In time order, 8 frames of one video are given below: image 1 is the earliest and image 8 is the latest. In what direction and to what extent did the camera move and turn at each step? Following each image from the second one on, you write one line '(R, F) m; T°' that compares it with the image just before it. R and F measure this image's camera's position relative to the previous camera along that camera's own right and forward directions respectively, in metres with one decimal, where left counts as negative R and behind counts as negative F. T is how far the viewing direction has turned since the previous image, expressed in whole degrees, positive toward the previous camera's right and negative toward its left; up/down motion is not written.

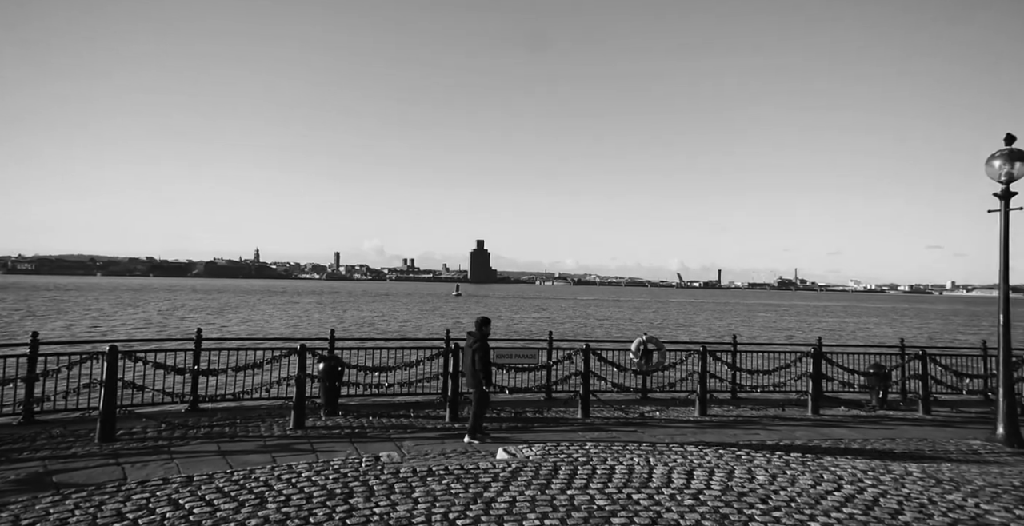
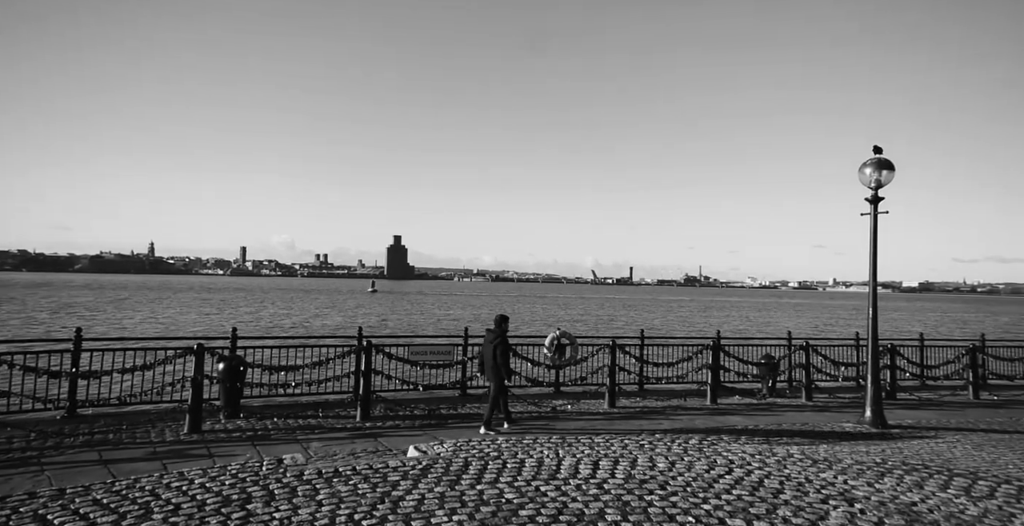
(+1.0, -1.1) m; +6°
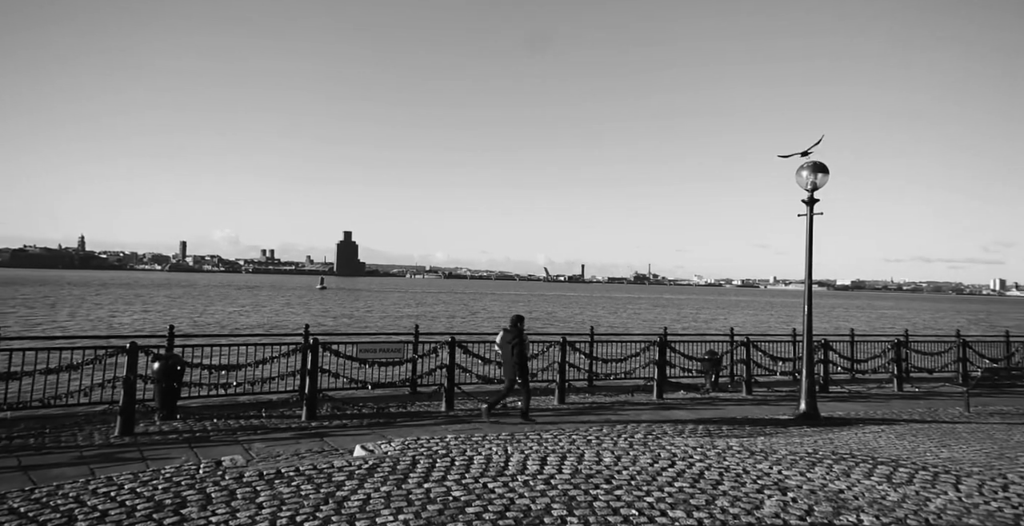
(+0.6, -0.2) m; +4°
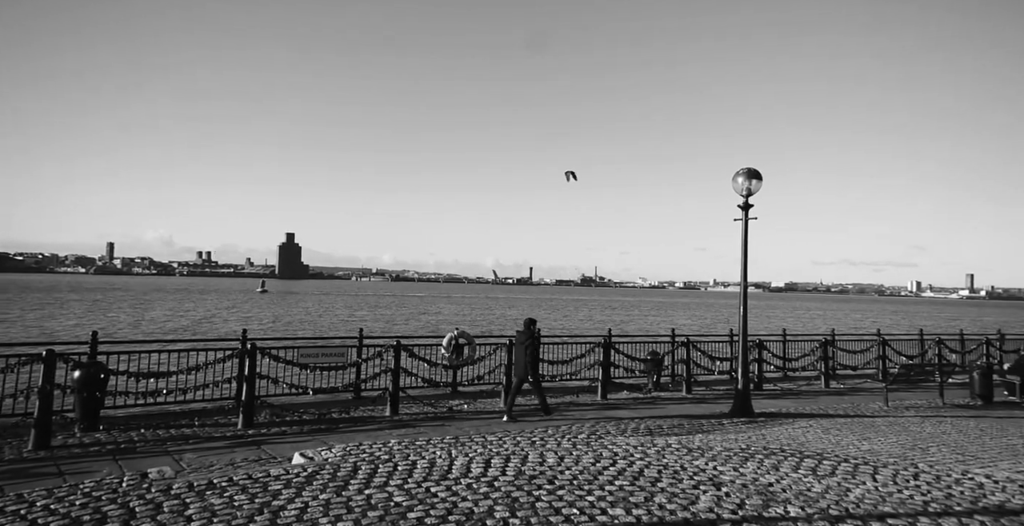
(+0.6, +0.3) m; +4°
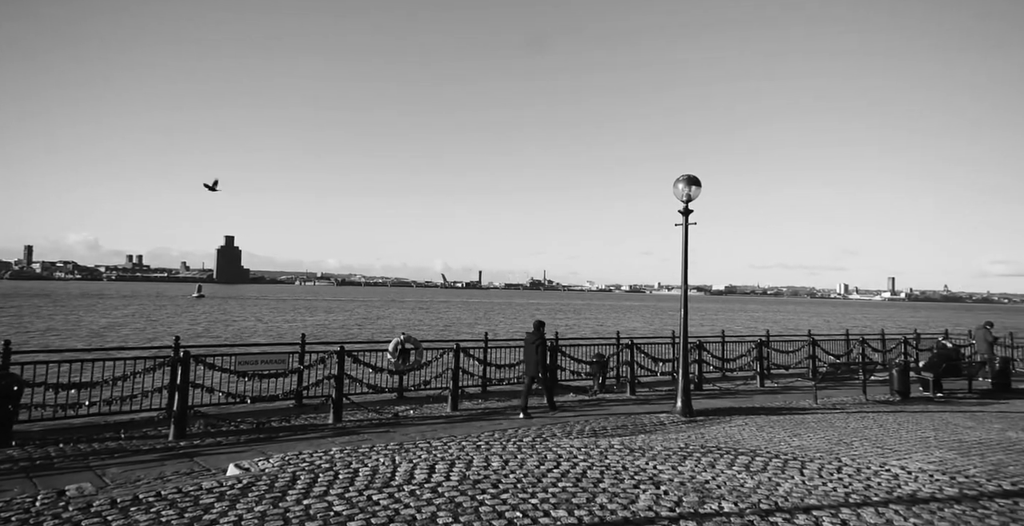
(+0.7, +0.6) m; +4°
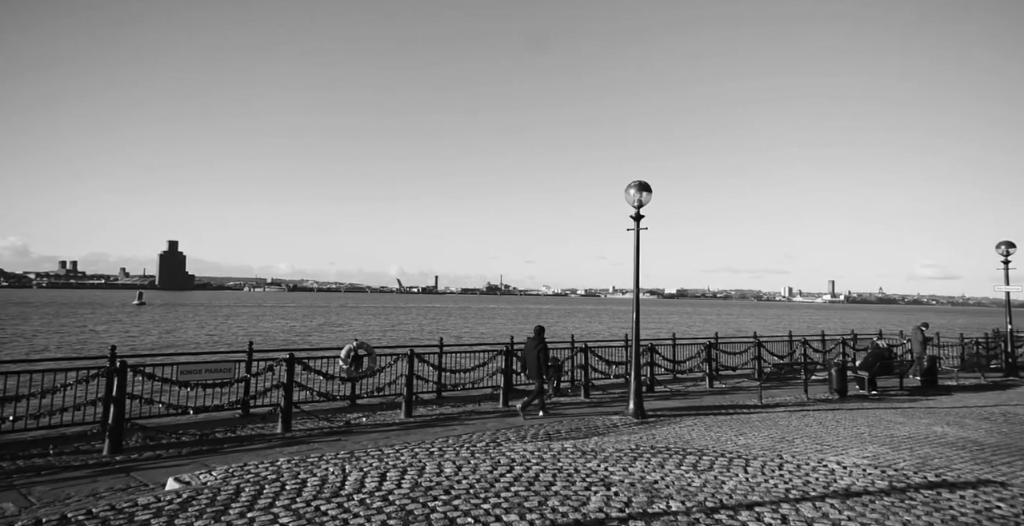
(+0.4, +1.0) m; +3°
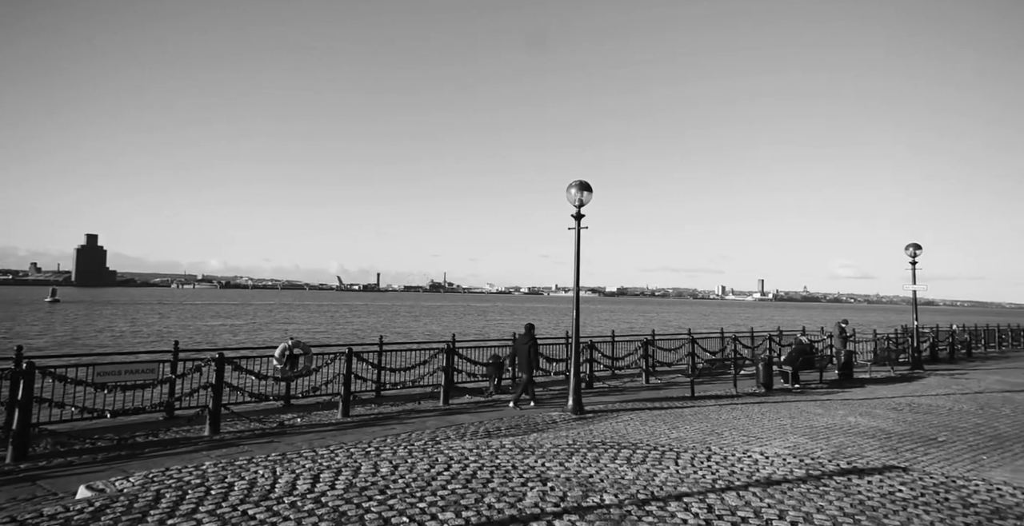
(+0.9, +1.0) m; +4°
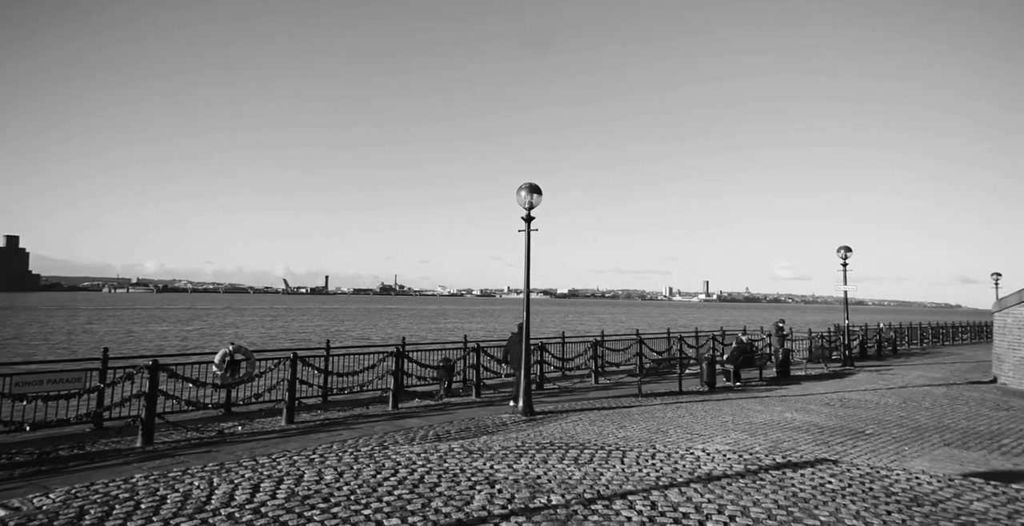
(+0.9, +1.2) m; +4°
